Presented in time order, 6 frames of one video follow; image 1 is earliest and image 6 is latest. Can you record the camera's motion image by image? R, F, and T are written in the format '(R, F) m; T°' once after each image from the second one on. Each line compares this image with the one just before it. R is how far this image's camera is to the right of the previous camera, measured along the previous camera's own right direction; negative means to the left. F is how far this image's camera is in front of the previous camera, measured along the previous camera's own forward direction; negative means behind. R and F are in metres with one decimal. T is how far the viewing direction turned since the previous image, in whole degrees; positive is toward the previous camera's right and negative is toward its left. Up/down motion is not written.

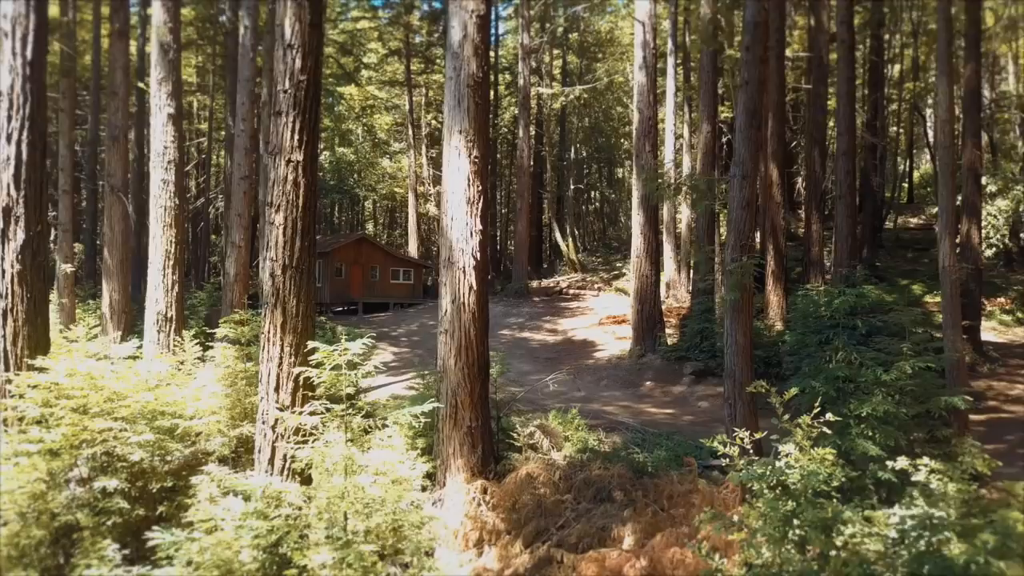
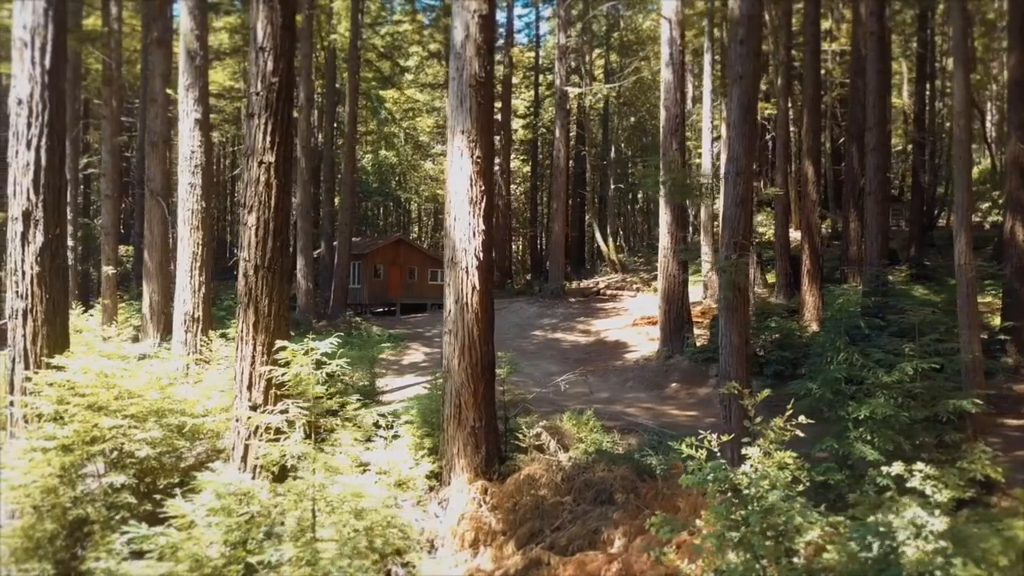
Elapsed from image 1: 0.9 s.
(+0.4, 0.0) m; -3°
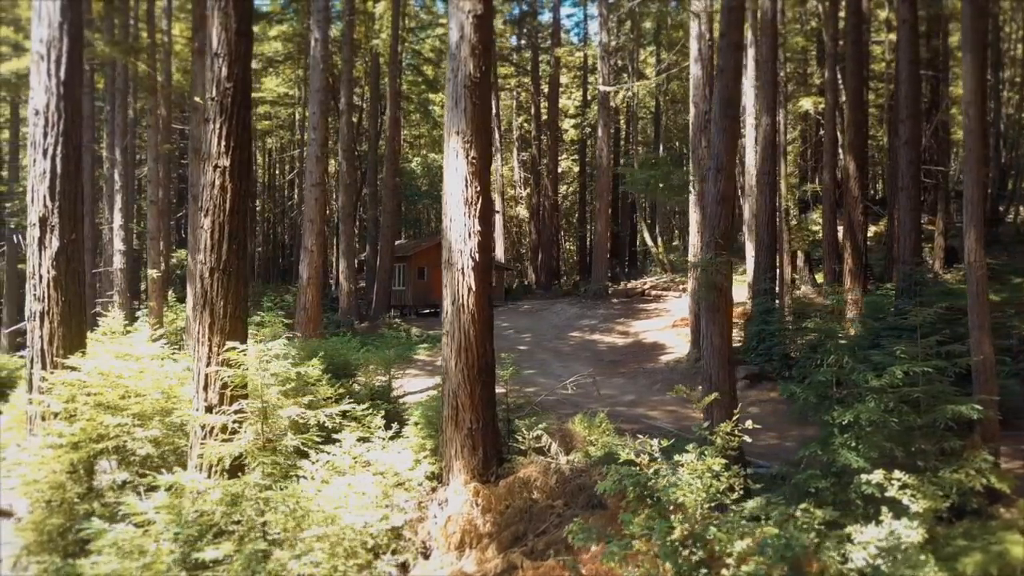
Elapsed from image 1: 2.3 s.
(+0.5, +0.1) m; -4°
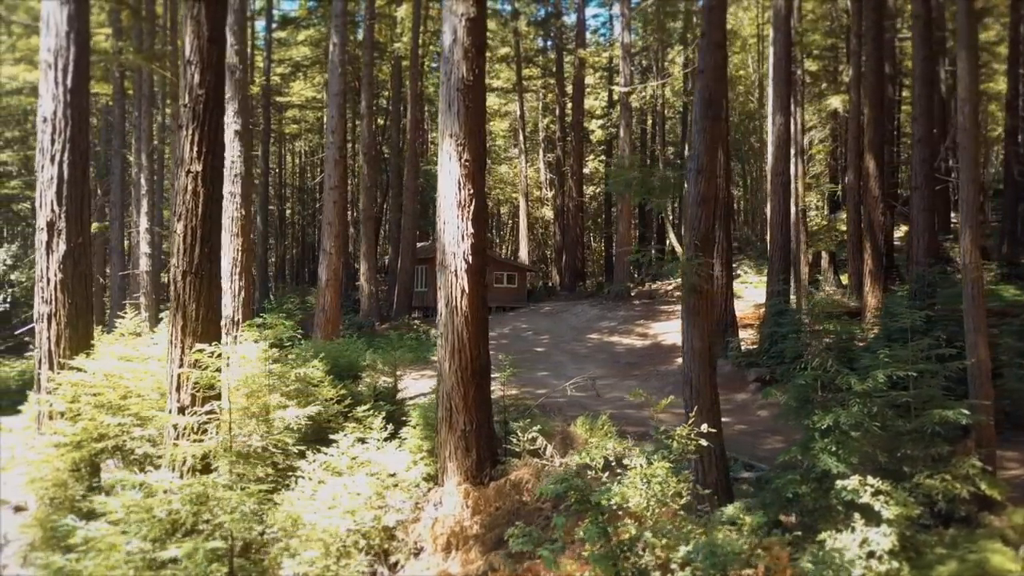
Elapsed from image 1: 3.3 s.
(+0.3, 0.0) m; -2°
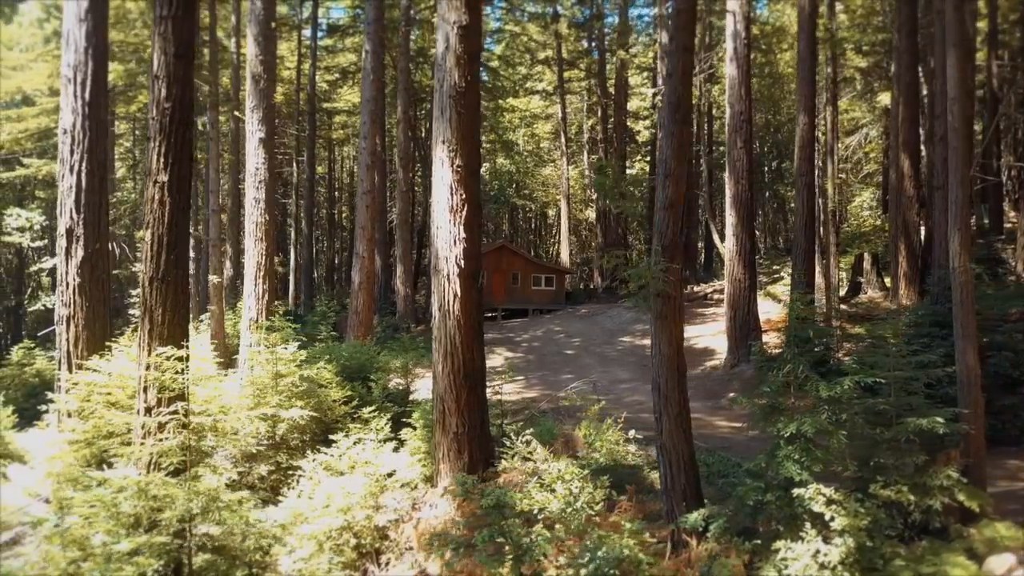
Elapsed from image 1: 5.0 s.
(+0.5, 0.0) m; -4°
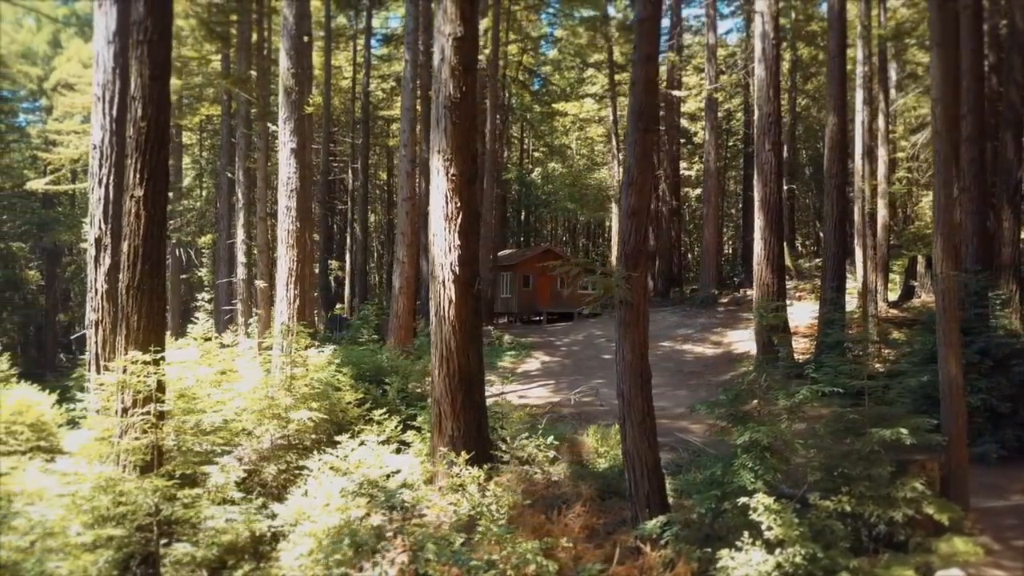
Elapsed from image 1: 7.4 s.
(+0.6, -0.1) m; -5°
